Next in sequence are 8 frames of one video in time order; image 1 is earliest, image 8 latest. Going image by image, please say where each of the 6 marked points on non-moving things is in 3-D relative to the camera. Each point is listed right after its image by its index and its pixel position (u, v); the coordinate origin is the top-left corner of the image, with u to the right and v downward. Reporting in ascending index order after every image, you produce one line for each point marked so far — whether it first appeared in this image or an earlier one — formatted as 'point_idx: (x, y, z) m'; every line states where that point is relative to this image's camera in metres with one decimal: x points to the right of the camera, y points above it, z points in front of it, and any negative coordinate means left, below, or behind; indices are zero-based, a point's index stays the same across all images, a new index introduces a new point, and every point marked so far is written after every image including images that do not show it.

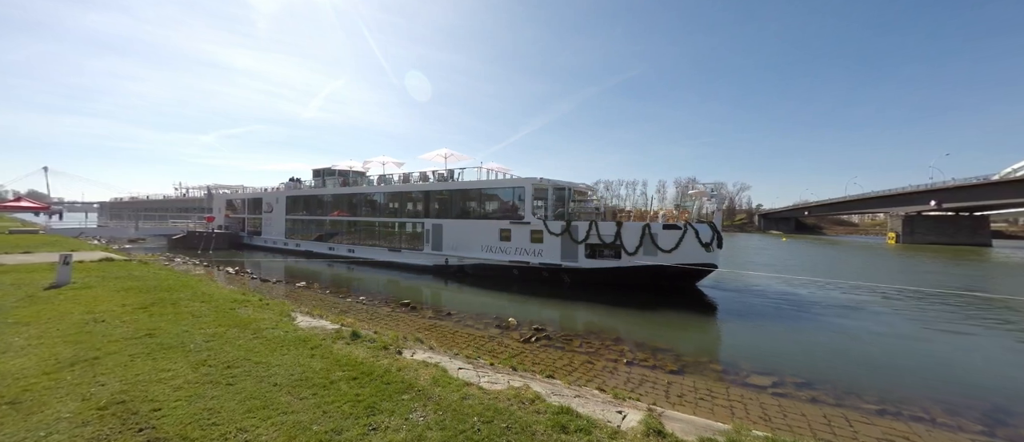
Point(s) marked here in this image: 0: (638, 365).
0: (+2.9, -3.4, +9.2) m
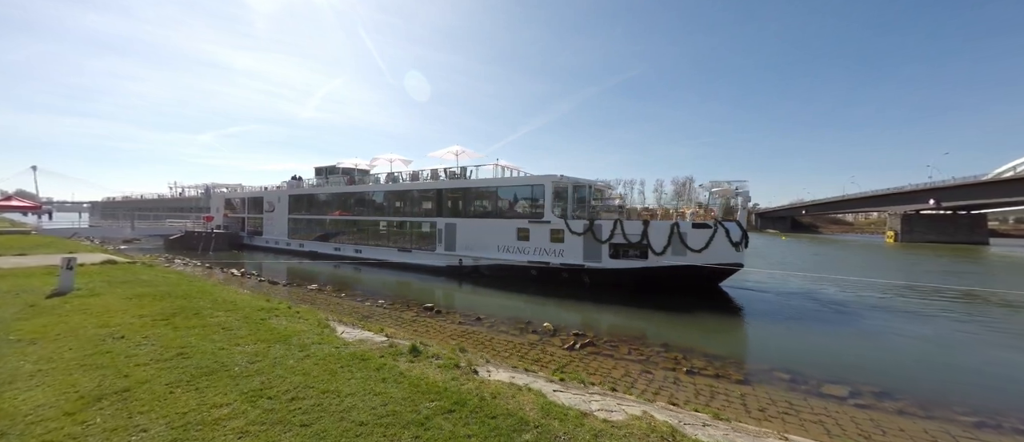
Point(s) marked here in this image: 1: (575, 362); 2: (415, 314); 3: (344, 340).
0: (+4.0, -3.3, +8.5) m
1: (+1.4, -3.1, +8.9) m
2: (-2.9, -2.9, +12.1) m
3: (-2.4, -1.7, +5.6) m
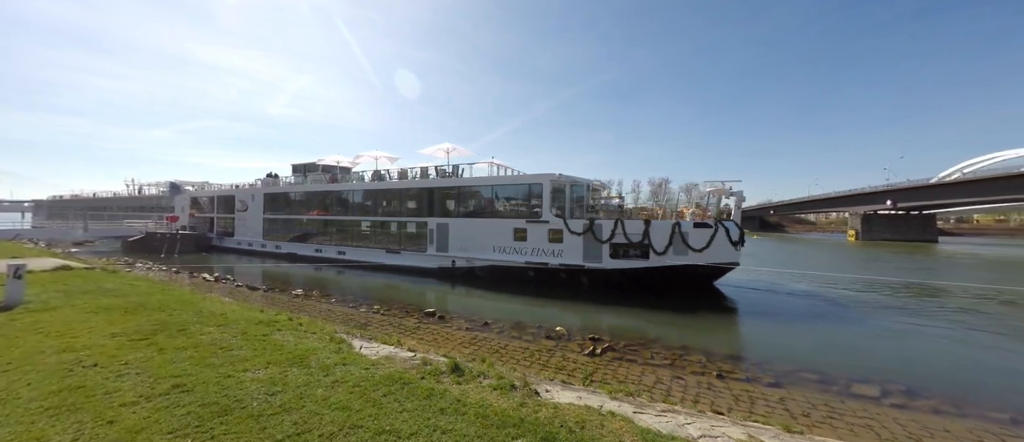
0: (+4.5, -3.3, +8.1) m
1: (+1.9, -3.1, +8.3) m
2: (-2.7, -2.9, +11.2) m
3: (-1.7, -1.7, +4.8) m
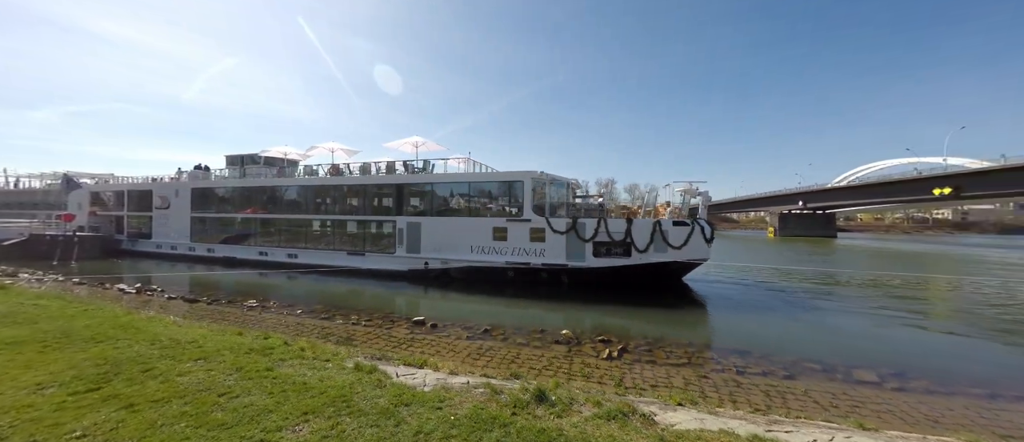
0: (+4.9, -3.2, +7.9) m
1: (+2.3, -3.0, +7.7) m
2: (-2.6, -2.8, +9.9) m
3: (-0.8, -1.6, +3.7) m
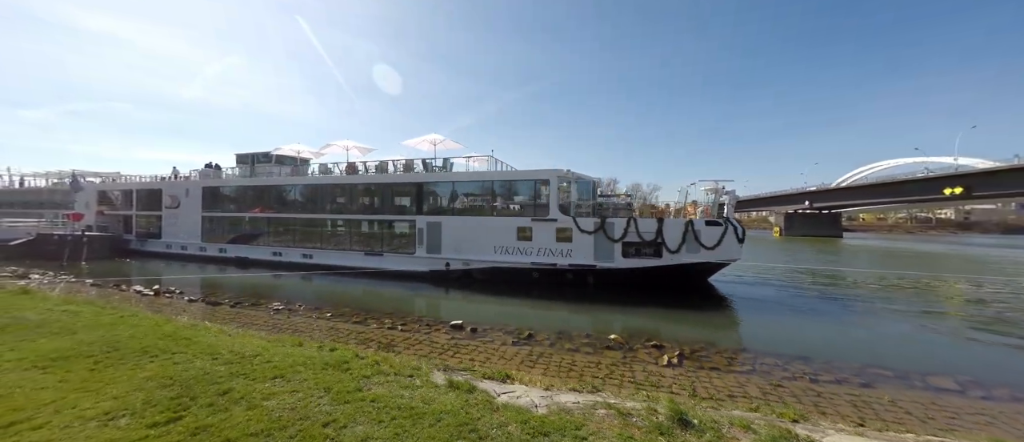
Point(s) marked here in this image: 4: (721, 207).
0: (+6.0, -3.1, +7.3) m
1: (+3.4, -3.0, +7.1) m
2: (-1.5, -2.8, +9.4) m
3: (+0.3, -1.6, +3.2) m
4: (+9.4, +0.7, +17.7) m
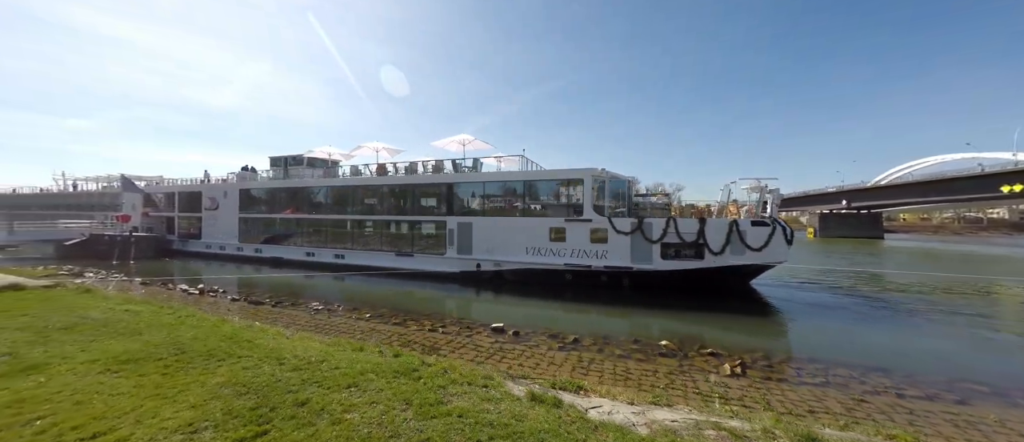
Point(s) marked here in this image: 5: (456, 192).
0: (+7.0, -3.1, +6.7) m
1: (+4.3, -3.0, +6.6) m
2: (-0.4, -2.8, +9.1) m
3: (+1.1, -1.6, +2.8) m
4: (+10.9, +0.6, +16.8) m
5: (-2.8, +1.4, +19.5) m
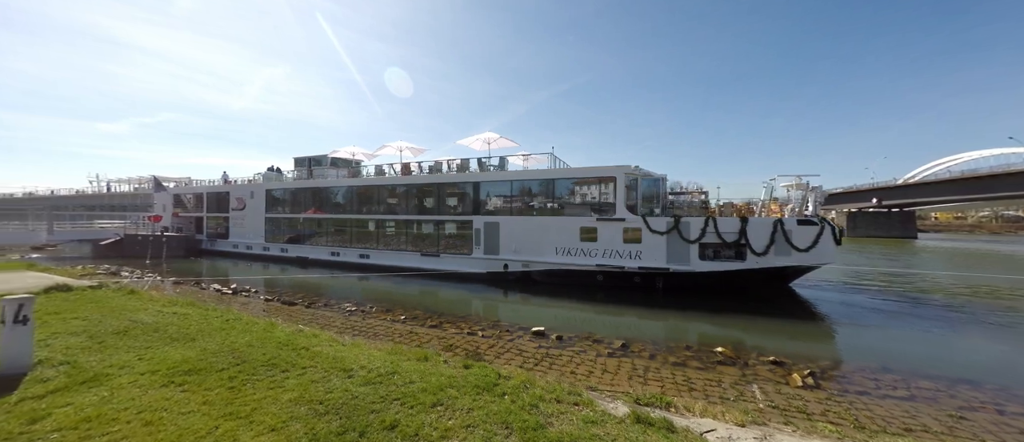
0: (+7.9, -3.1, +6.0) m
1: (+5.2, -2.9, +6.0) m
2: (+0.6, -2.8, +8.7) m
3: (+1.8, -1.6, +2.4) m
4: (+12.2, +0.7, +16.0) m
5: (-1.4, +1.5, +19.2) m
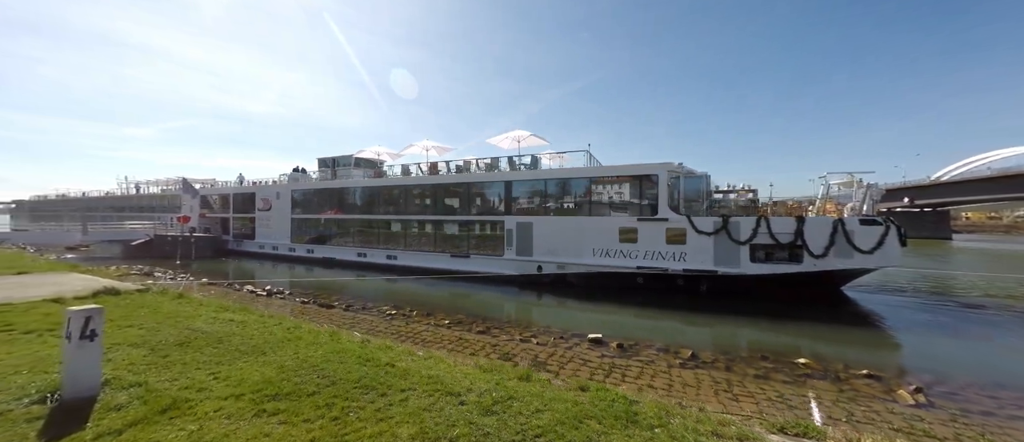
0: (+9.0, -3.1, +5.1) m
1: (+6.4, -2.9, +5.3) m
2: (+1.8, -2.7, +8.0) m
3: (+2.9, -1.5, +1.7) m
4: (+13.6, +0.7, +15.0) m
5: (+0.1, +1.5, +18.6) m
